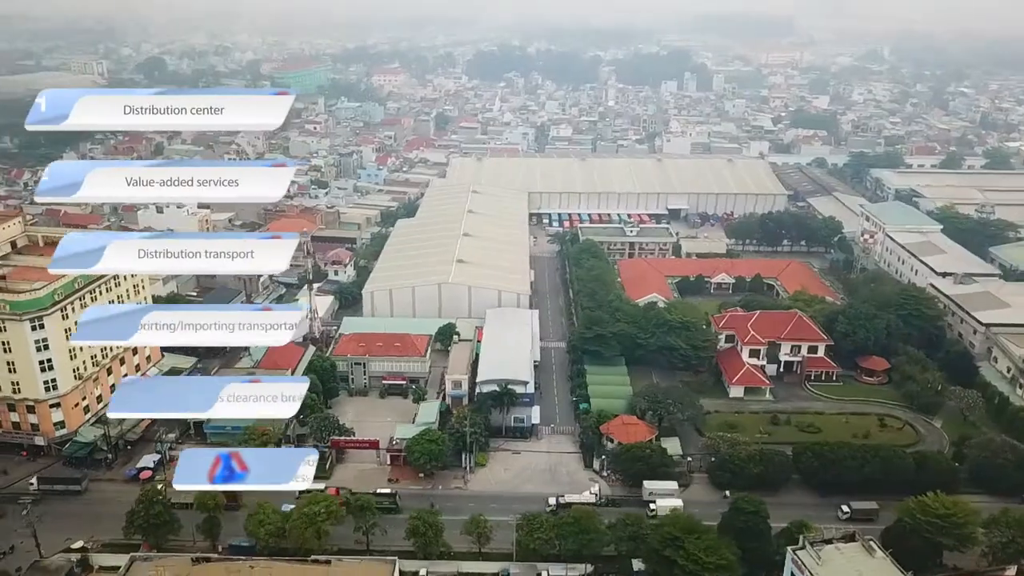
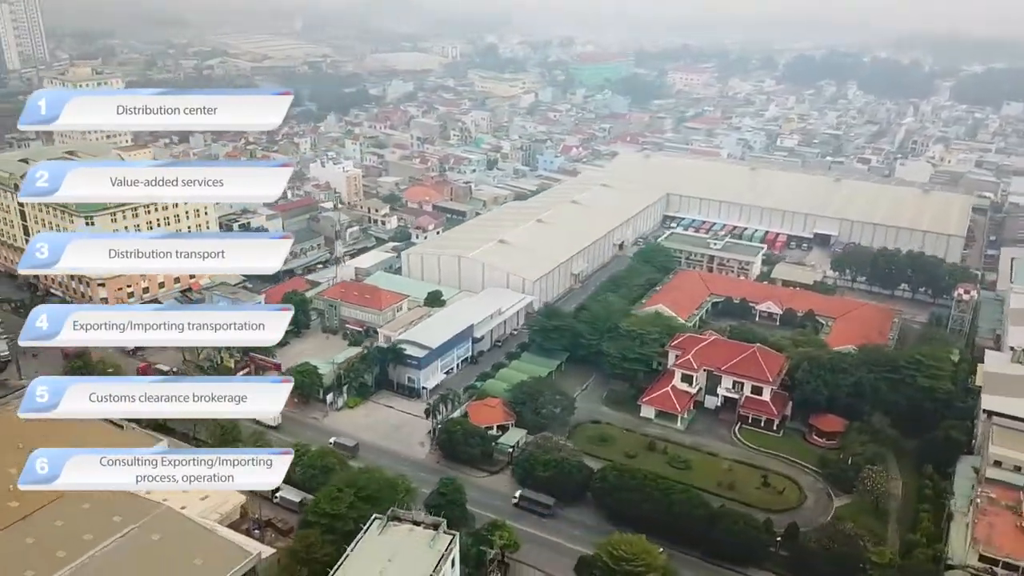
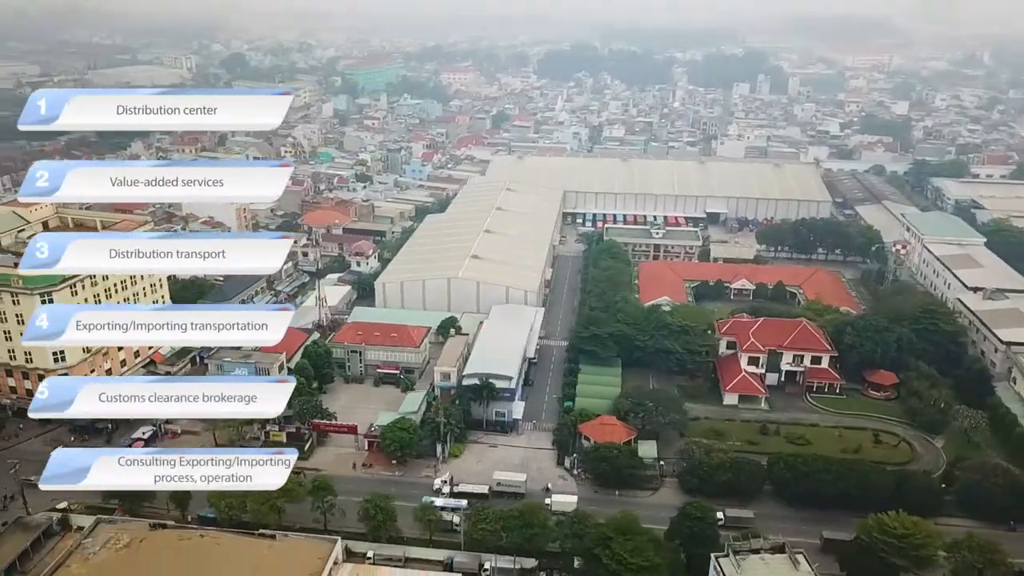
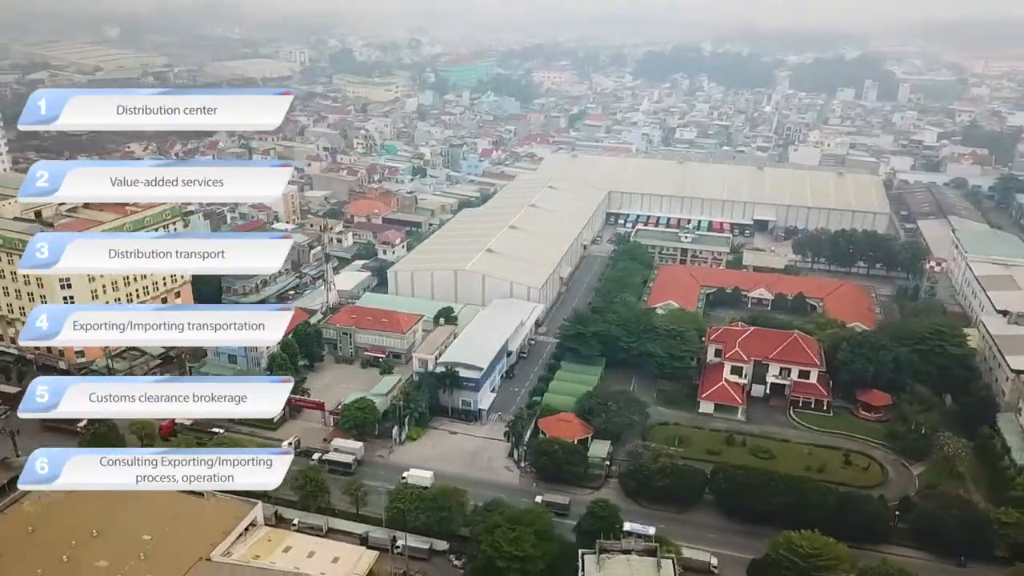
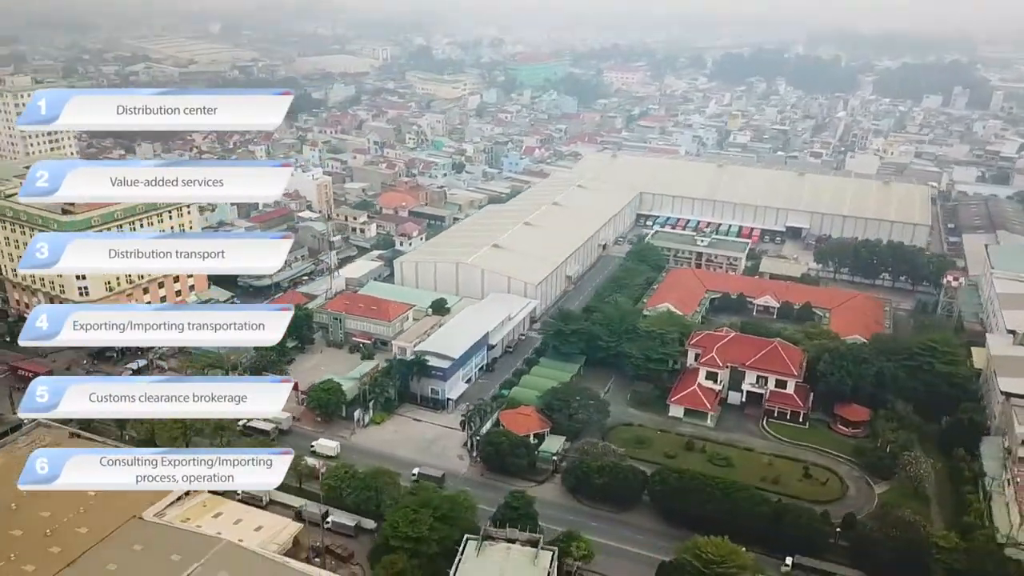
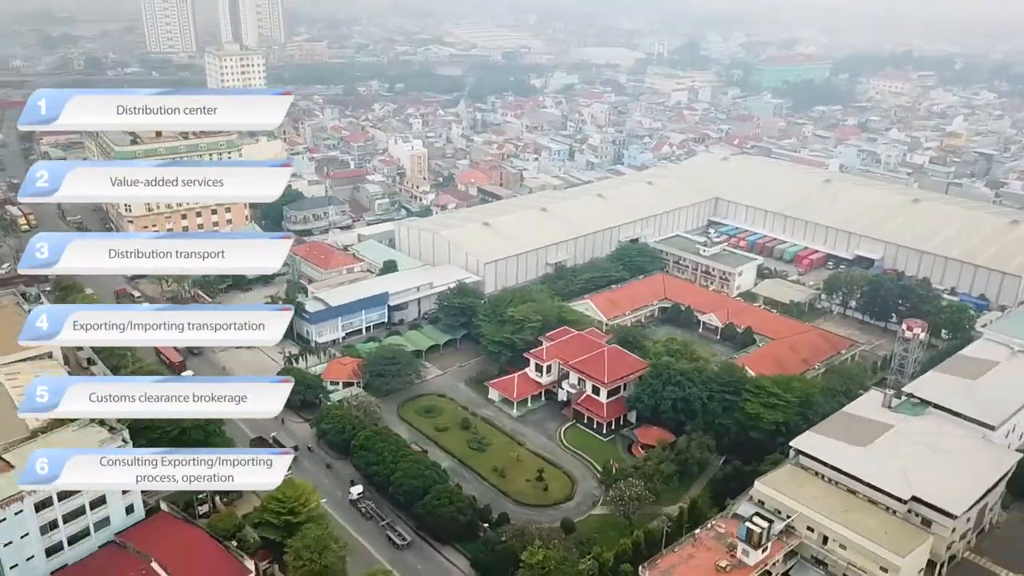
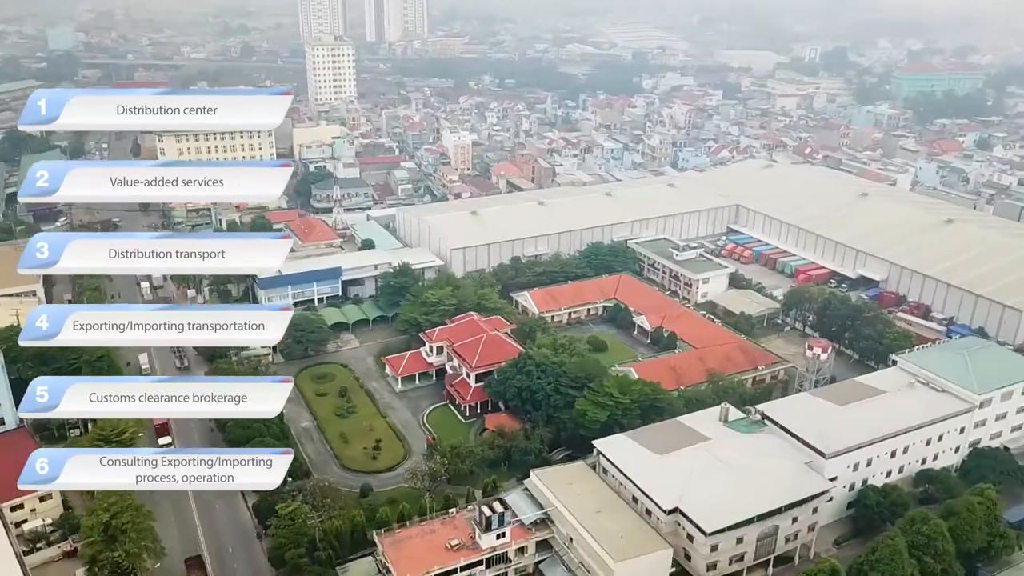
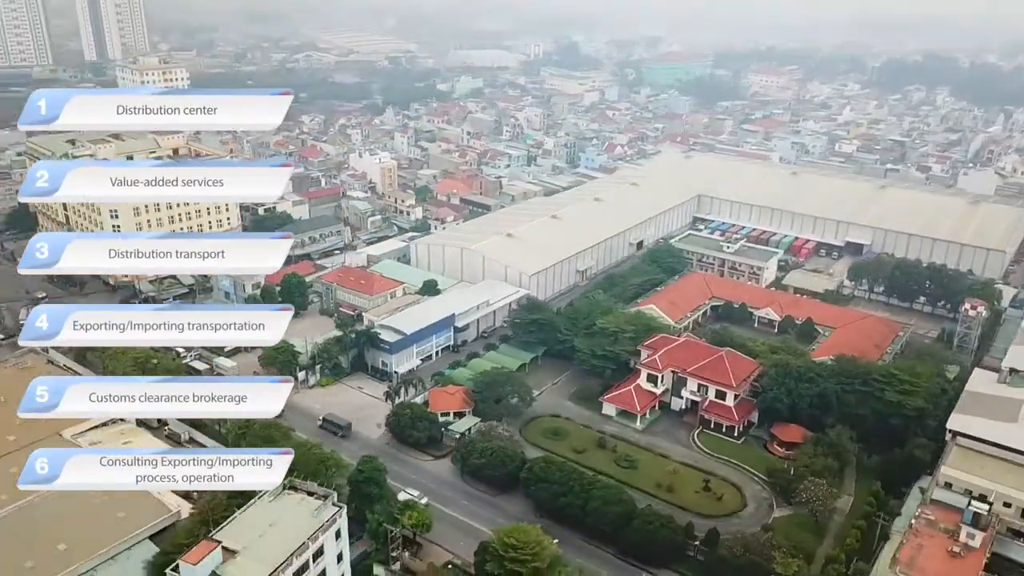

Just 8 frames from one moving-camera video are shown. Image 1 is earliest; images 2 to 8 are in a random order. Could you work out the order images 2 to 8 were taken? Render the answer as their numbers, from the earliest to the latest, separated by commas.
3, 4, 5, 2, 8, 6, 7
